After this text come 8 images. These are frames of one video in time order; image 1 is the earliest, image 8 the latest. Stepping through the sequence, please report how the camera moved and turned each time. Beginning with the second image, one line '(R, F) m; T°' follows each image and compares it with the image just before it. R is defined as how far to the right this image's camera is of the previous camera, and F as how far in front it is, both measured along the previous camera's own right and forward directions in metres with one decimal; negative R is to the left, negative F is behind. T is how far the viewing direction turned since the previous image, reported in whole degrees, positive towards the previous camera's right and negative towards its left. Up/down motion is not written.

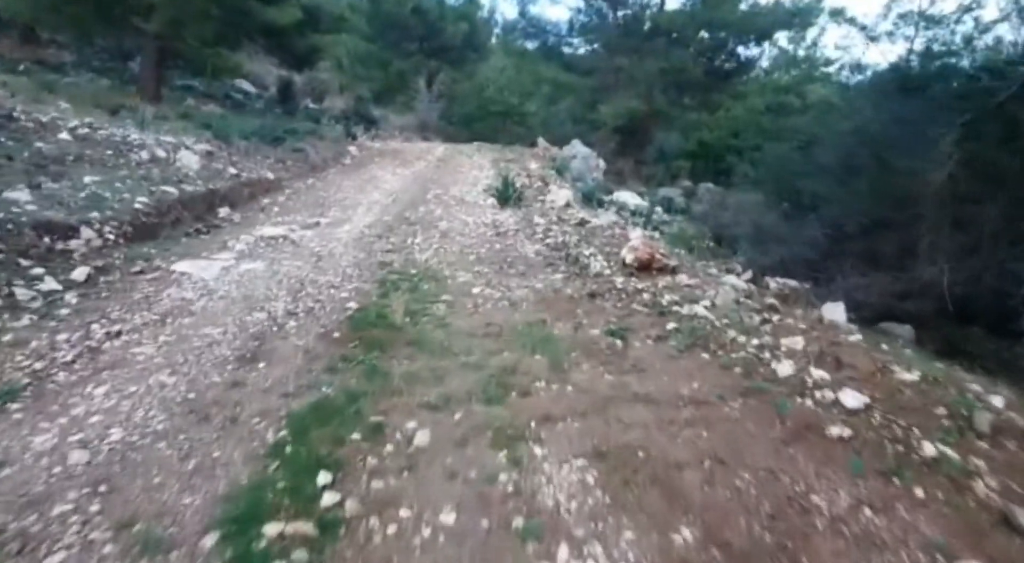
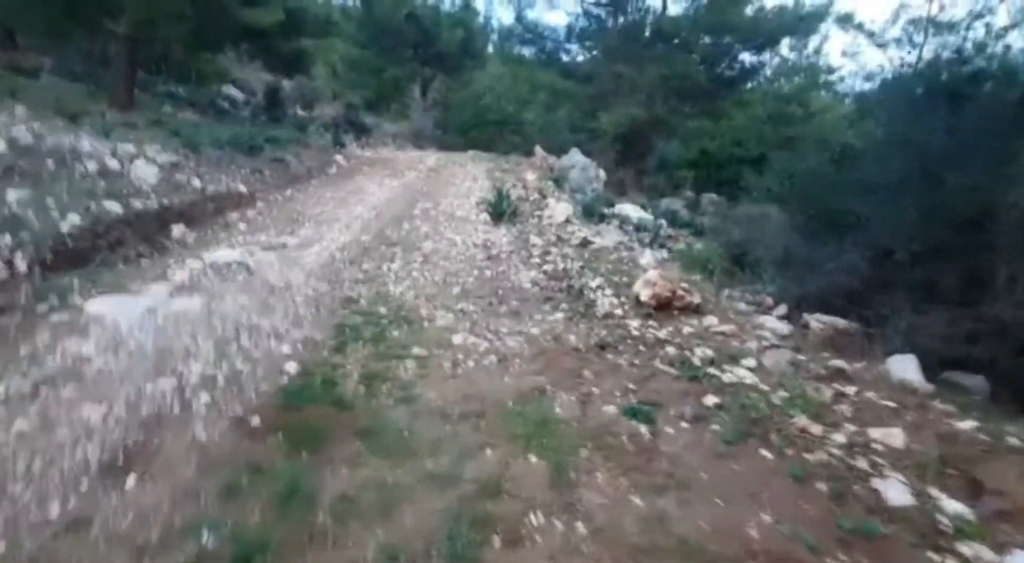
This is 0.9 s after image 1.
(+0.1, +1.0) m; 0°
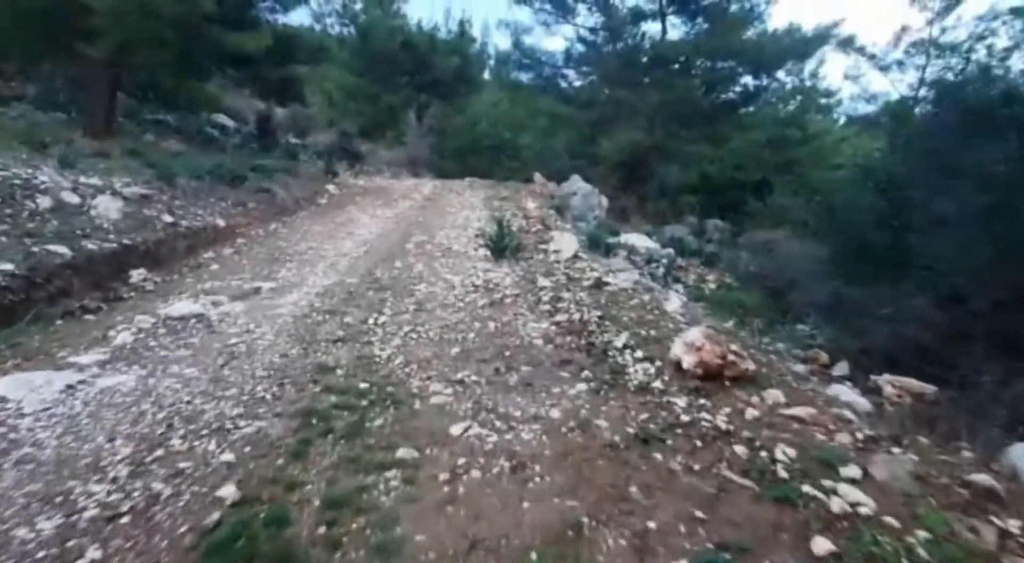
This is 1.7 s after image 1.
(-0.1, +0.9) m; 0°
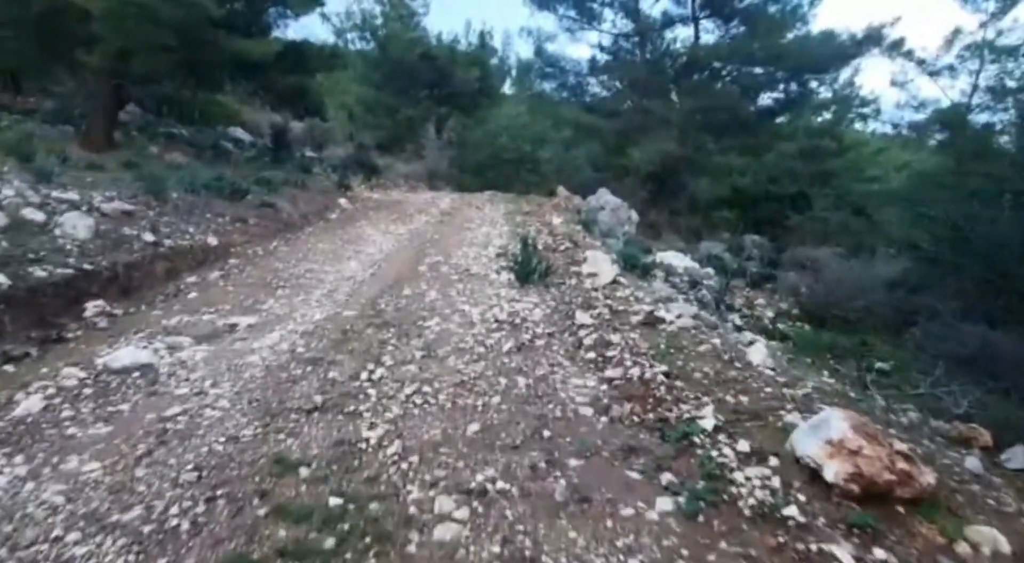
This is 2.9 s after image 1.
(-0.1, +1.3) m; -2°
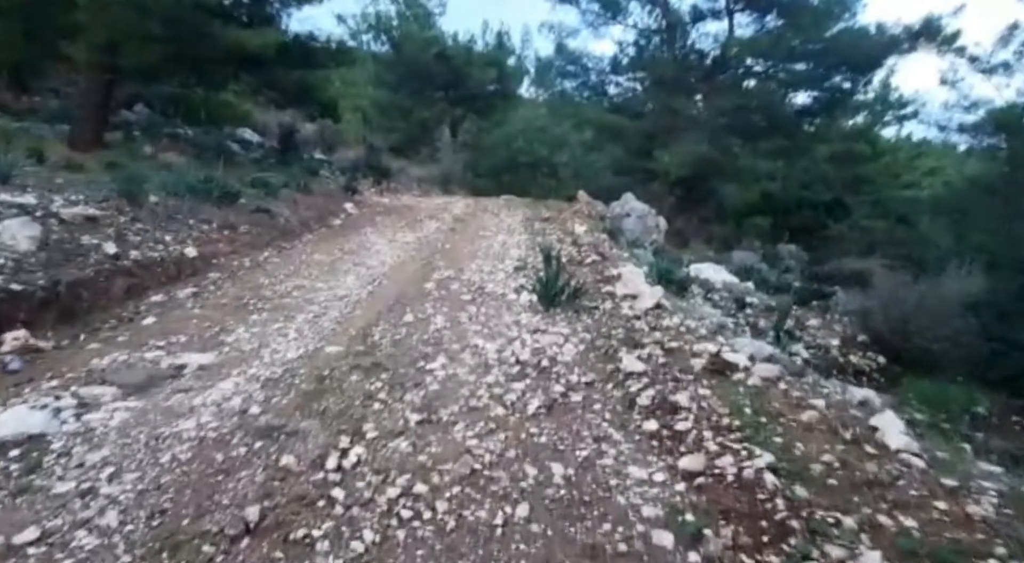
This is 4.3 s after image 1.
(-0.1, +1.2) m; -1°
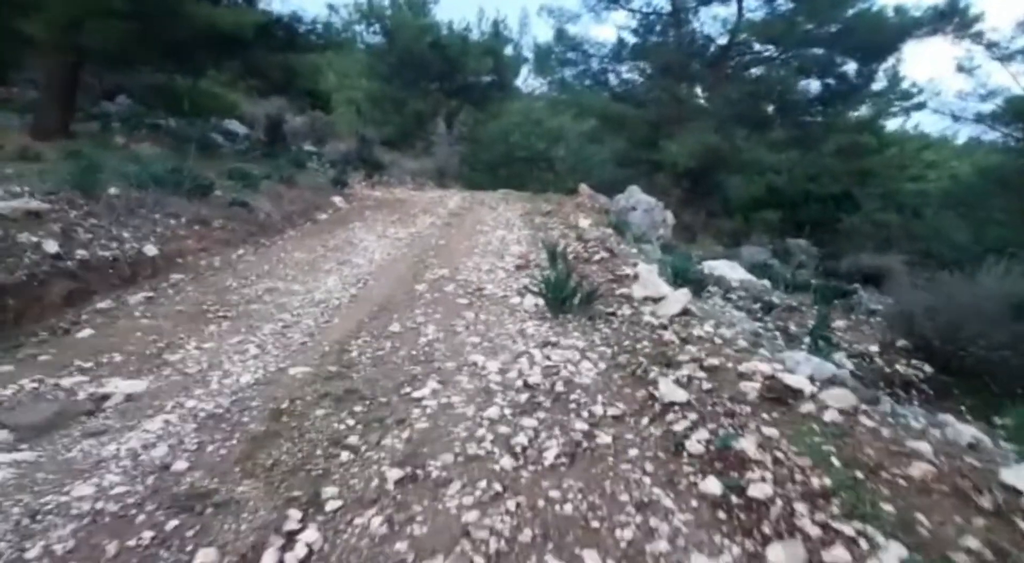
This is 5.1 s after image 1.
(-0.1, +0.9) m; 0°
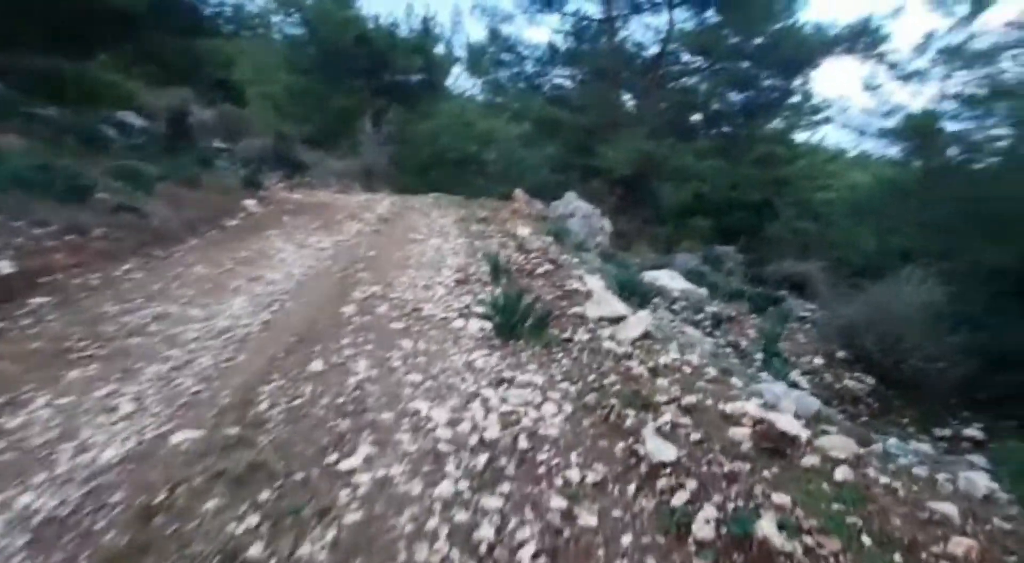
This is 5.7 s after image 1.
(-0.1, +0.6) m; +8°
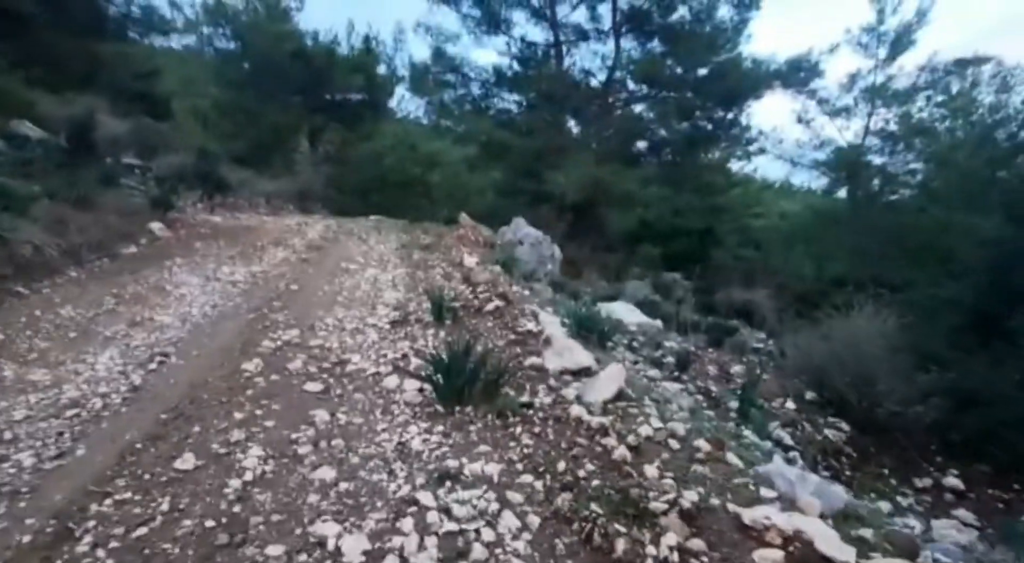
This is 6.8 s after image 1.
(0.0, +0.9) m; +6°
